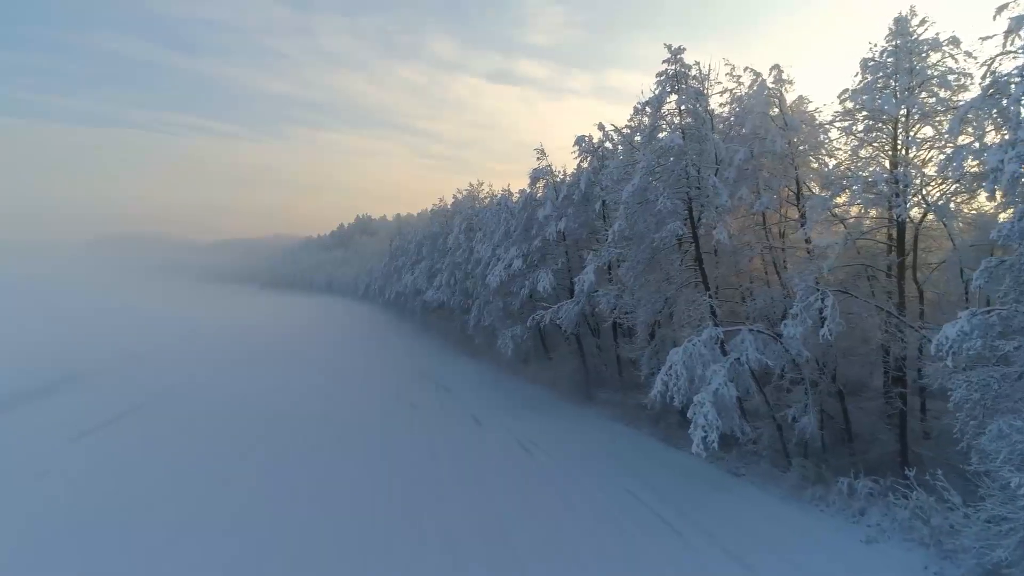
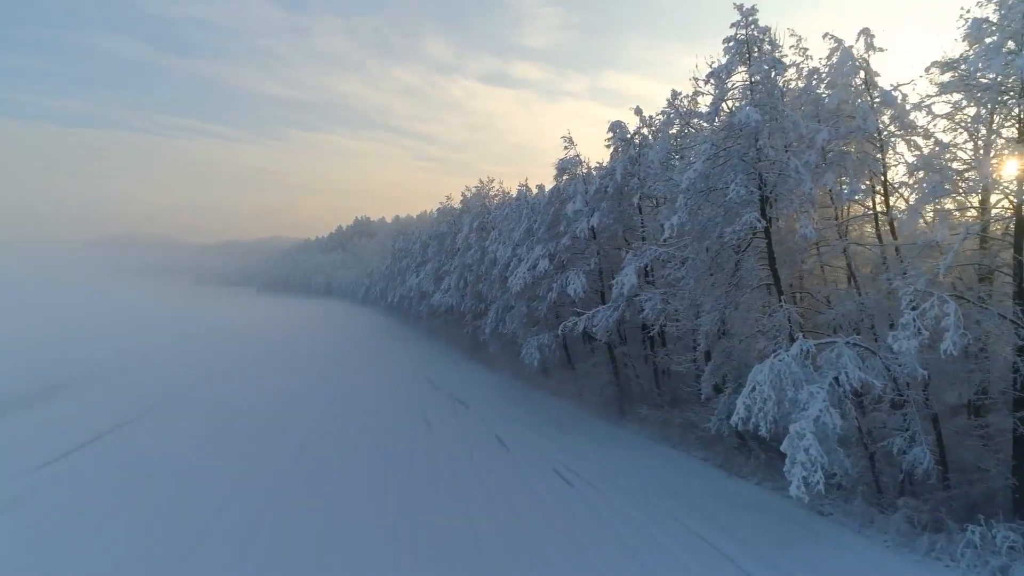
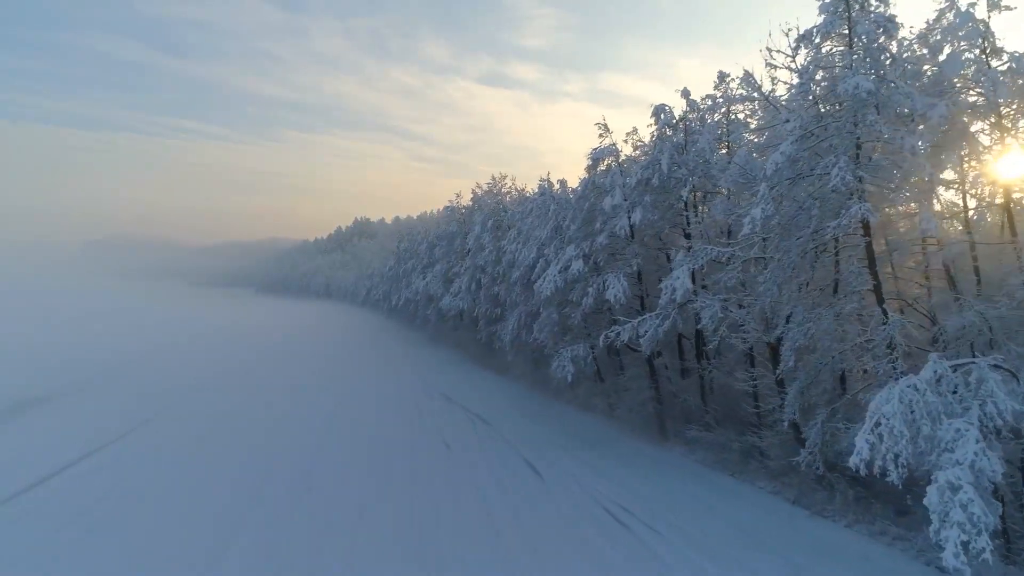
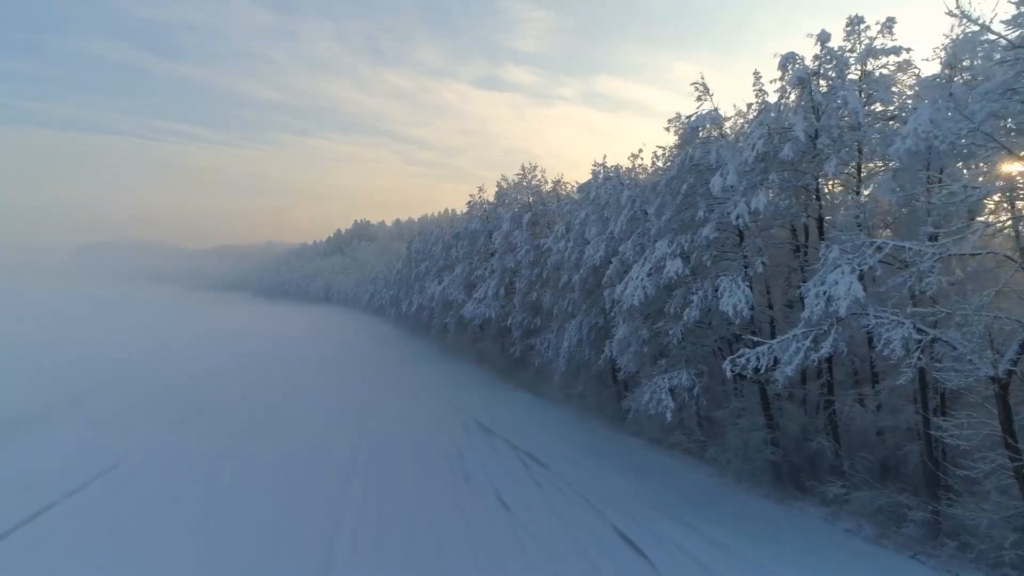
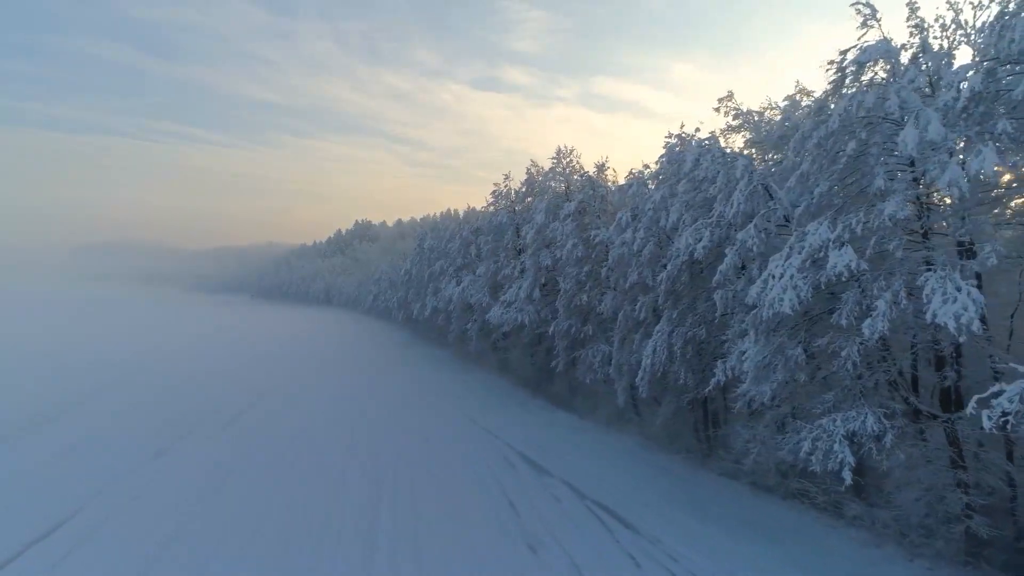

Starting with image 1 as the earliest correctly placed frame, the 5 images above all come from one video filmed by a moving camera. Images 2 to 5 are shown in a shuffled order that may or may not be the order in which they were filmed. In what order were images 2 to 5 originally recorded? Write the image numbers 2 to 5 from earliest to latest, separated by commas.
2, 3, 4, 5
